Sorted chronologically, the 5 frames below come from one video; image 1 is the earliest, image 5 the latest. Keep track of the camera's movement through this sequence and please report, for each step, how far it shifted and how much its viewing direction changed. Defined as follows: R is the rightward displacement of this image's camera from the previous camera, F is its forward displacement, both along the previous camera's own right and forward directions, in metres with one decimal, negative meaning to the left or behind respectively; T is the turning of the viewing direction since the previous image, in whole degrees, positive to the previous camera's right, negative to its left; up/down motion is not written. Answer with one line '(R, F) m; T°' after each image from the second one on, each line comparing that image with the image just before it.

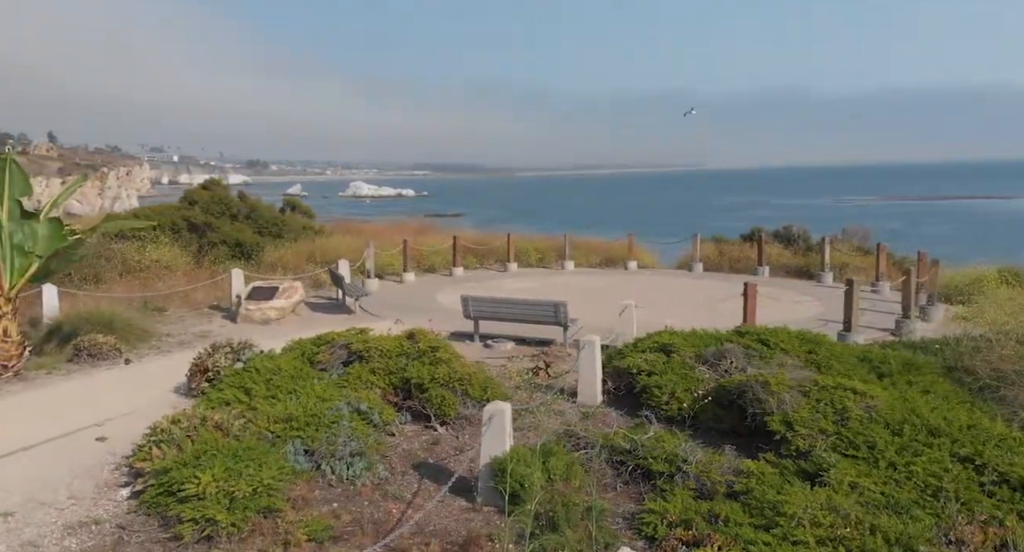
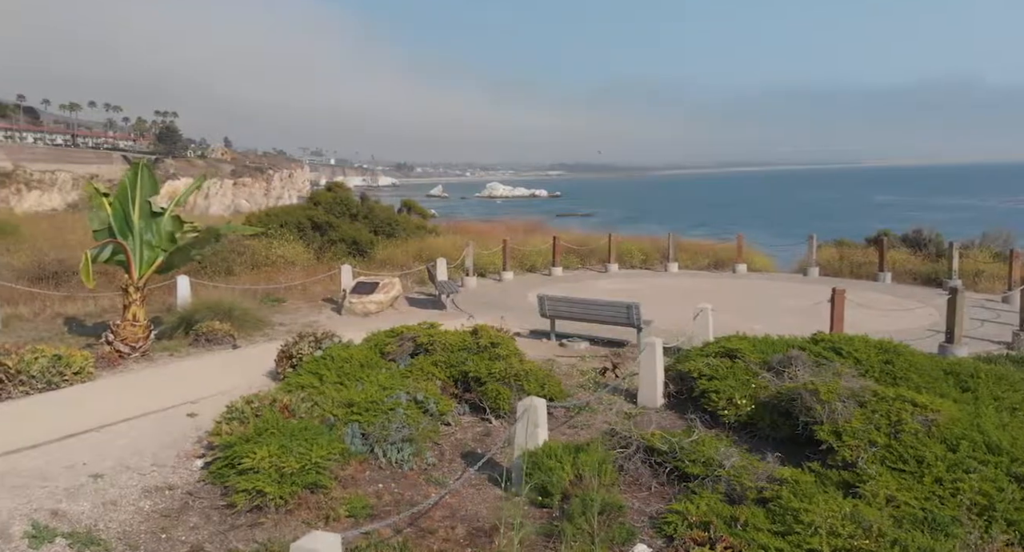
(+0.6, -0.1) m; -9°
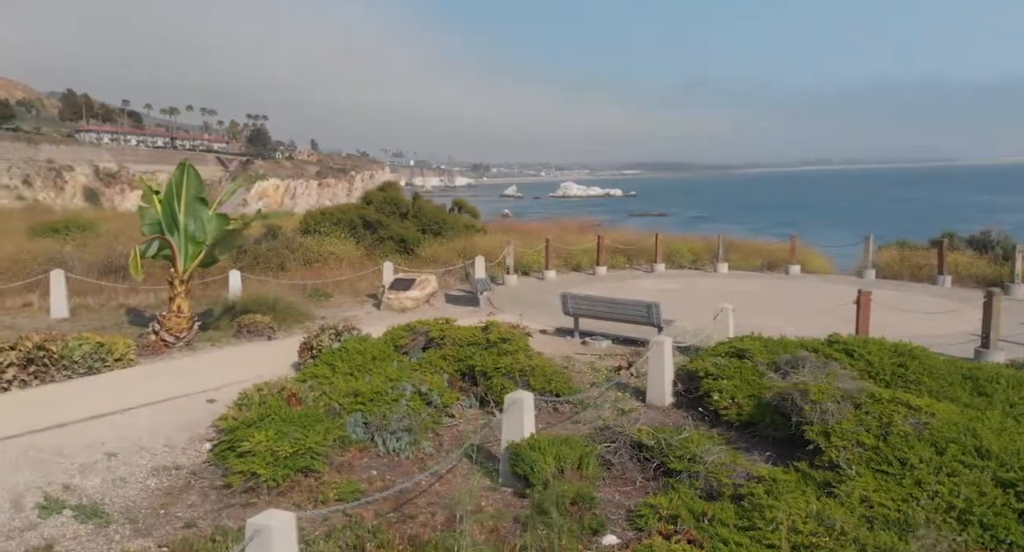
(+0.5, -0.1) m; -4°
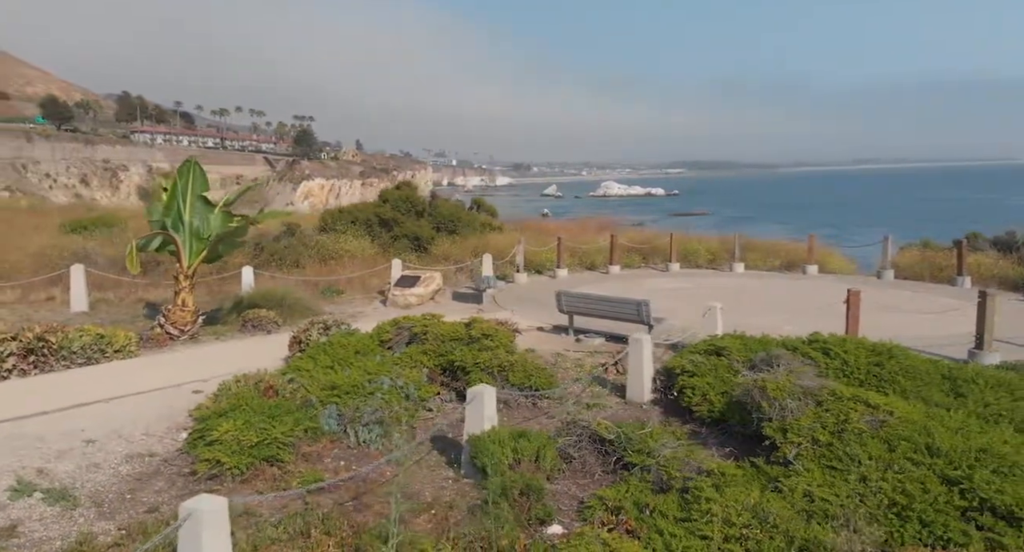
(+0.5, -0.1) m; -2°
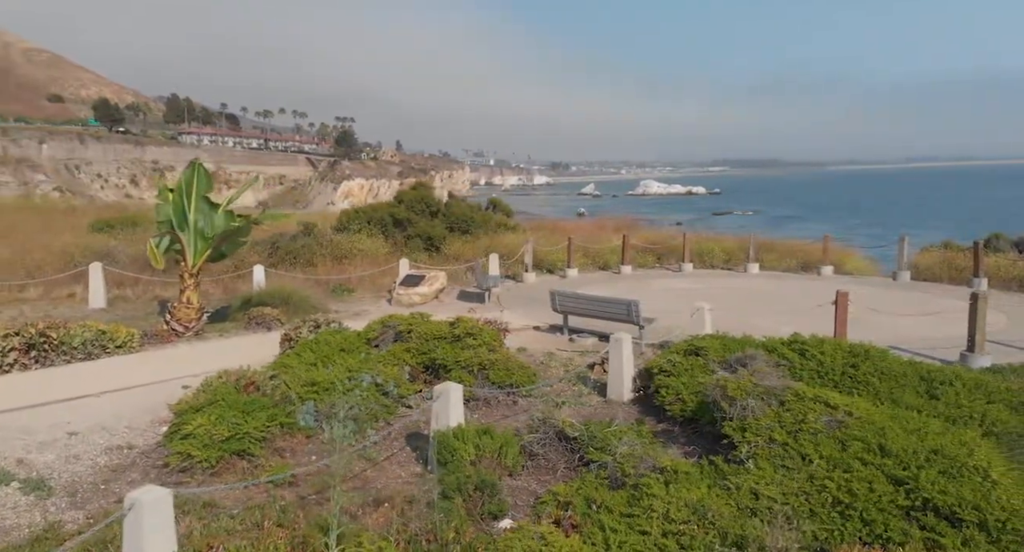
(+0.4, -0.1) m; -1°
